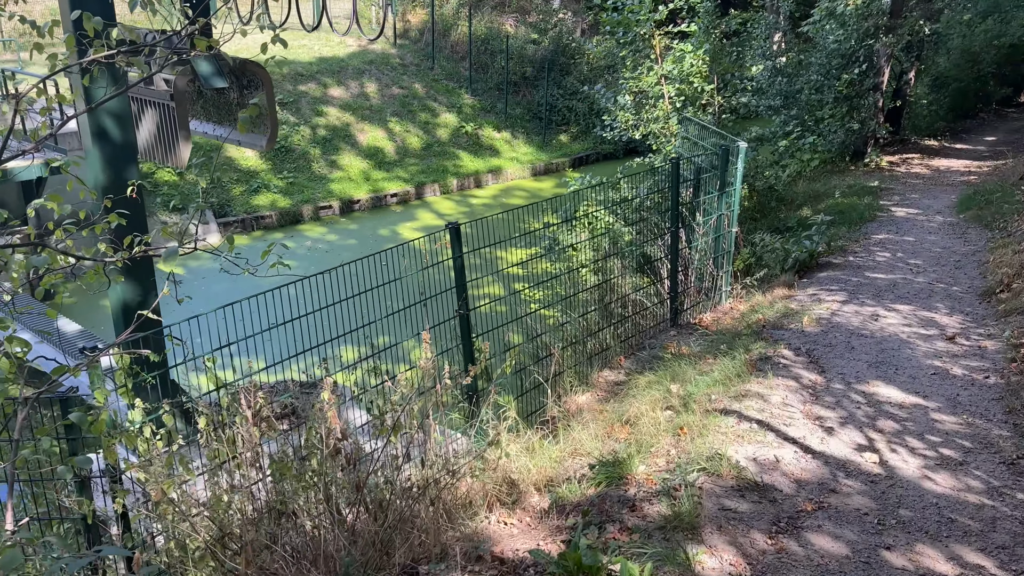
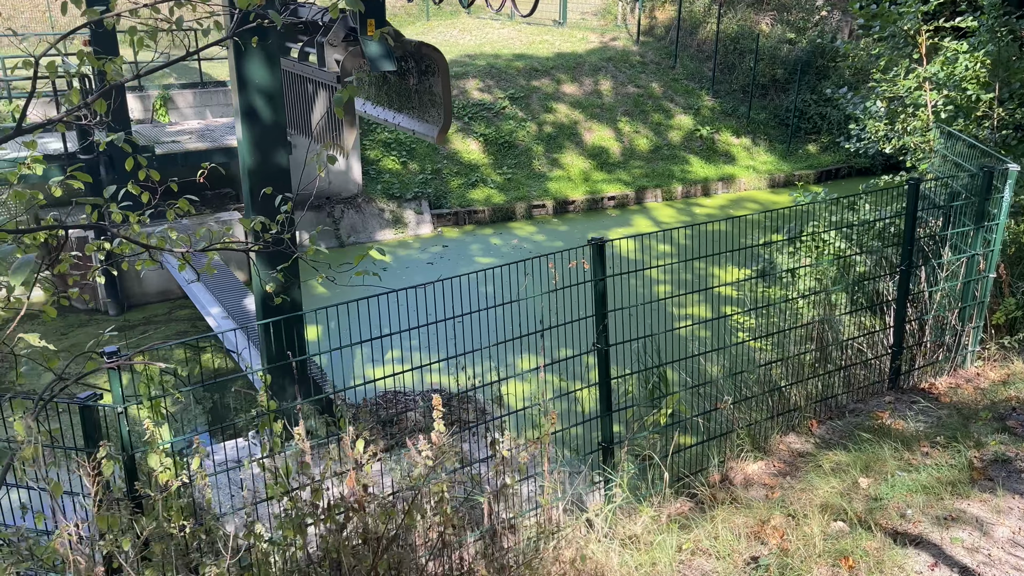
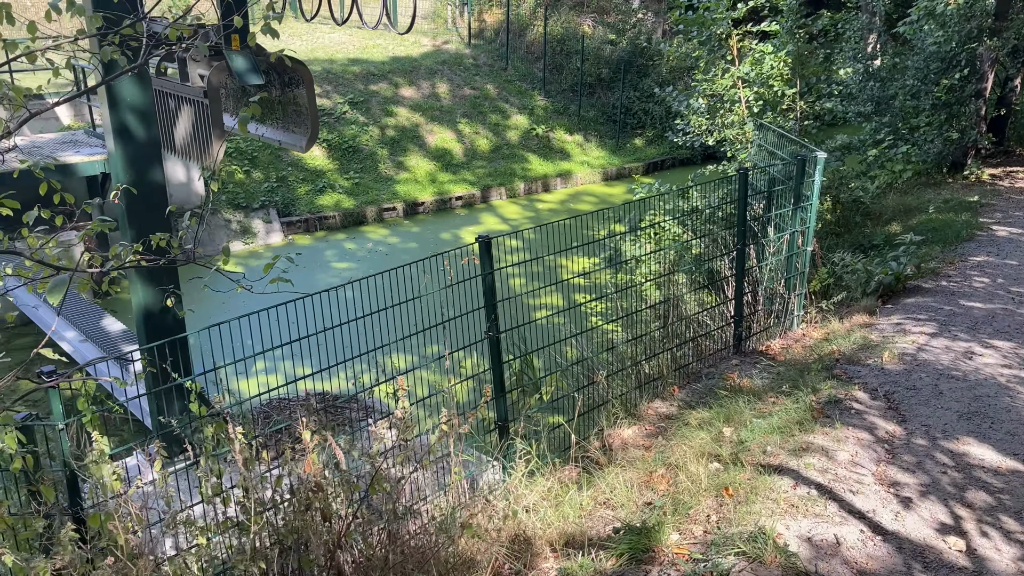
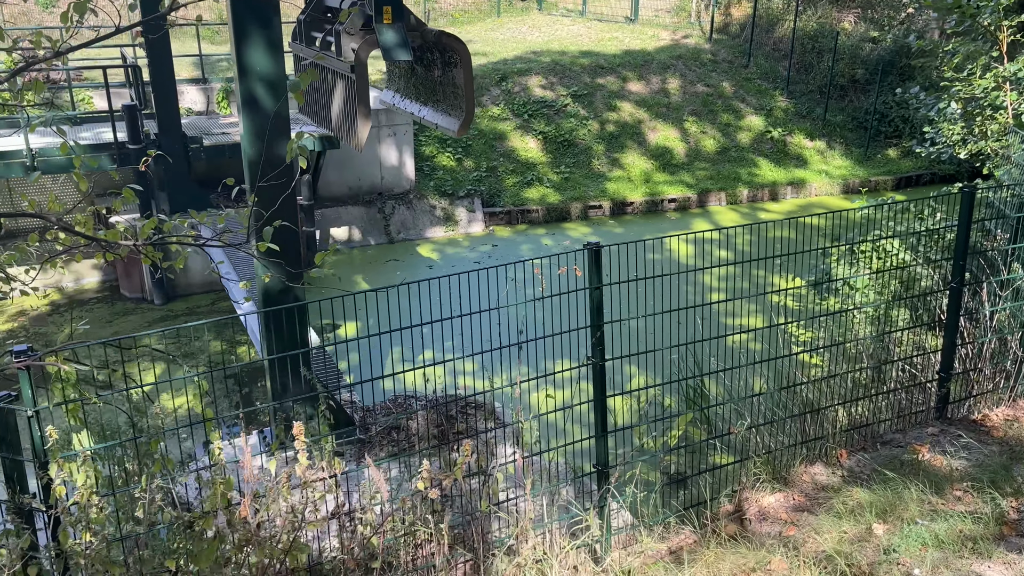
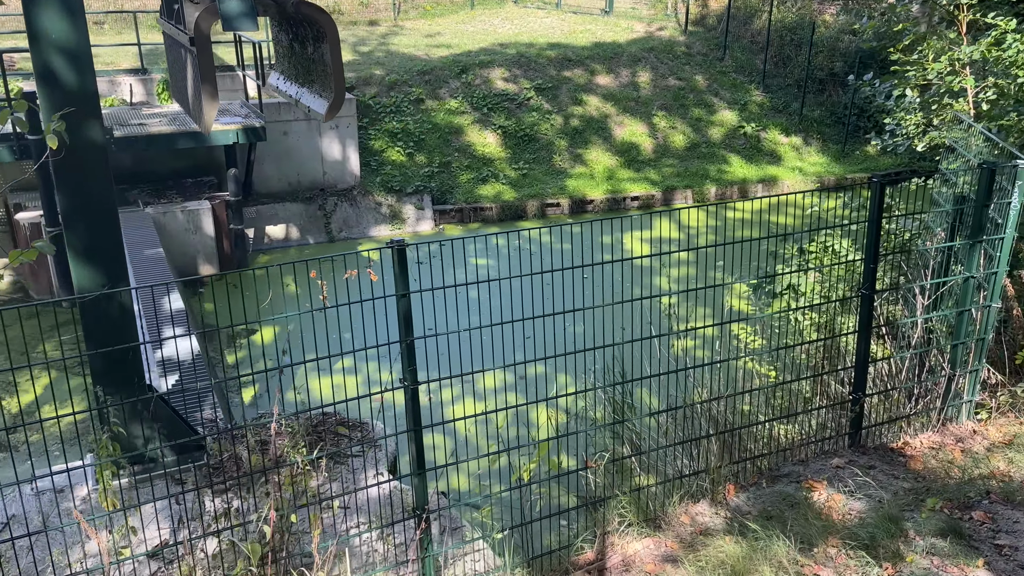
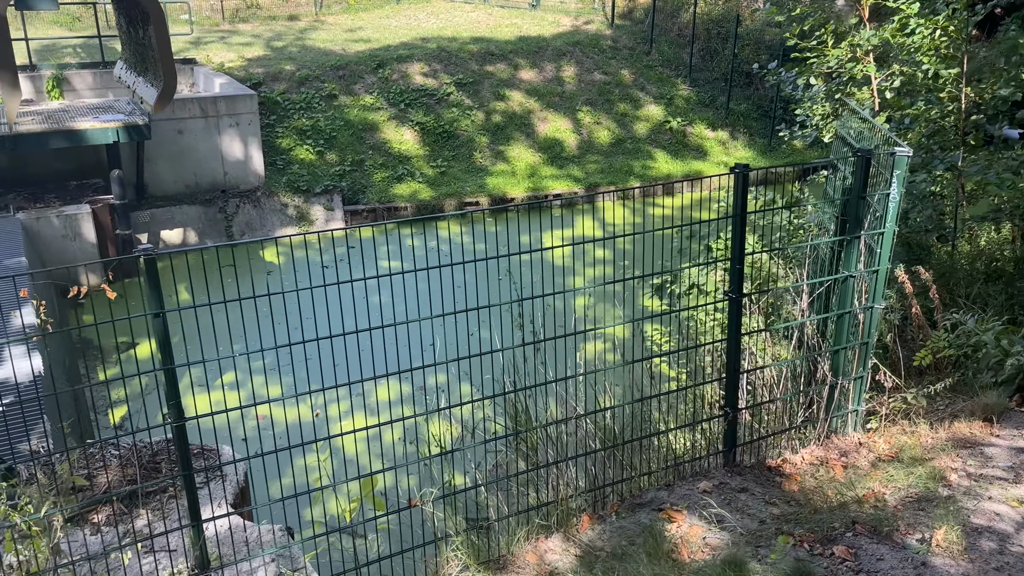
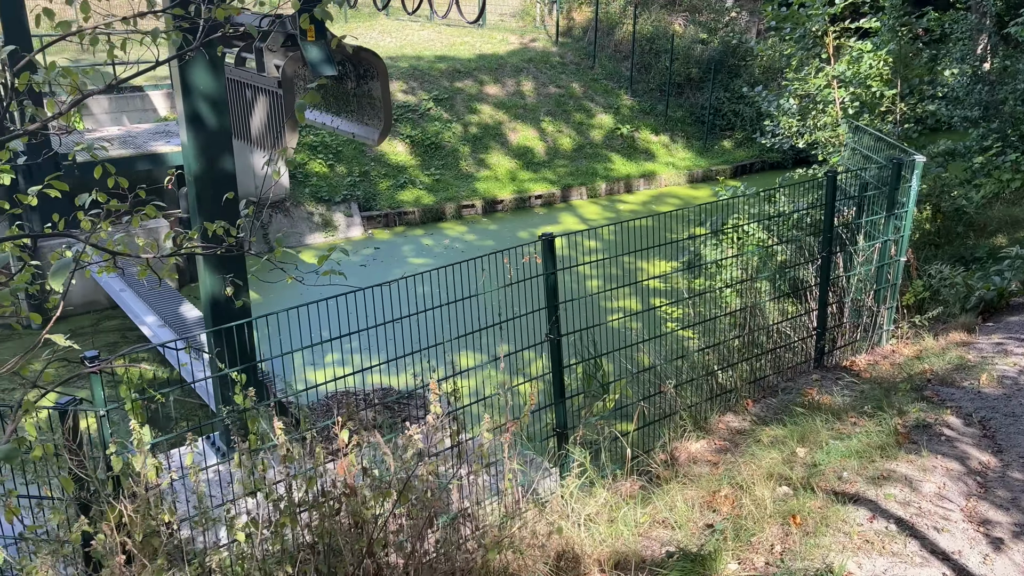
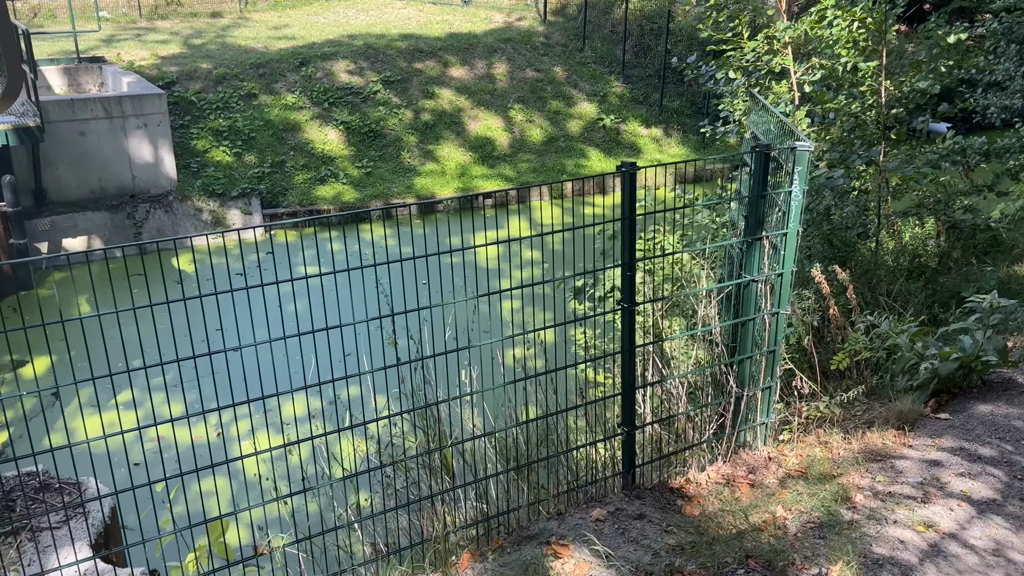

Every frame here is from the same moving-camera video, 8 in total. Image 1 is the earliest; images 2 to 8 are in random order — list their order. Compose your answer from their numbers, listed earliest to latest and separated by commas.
3, 7, 2, 4, 5, 6, 8
